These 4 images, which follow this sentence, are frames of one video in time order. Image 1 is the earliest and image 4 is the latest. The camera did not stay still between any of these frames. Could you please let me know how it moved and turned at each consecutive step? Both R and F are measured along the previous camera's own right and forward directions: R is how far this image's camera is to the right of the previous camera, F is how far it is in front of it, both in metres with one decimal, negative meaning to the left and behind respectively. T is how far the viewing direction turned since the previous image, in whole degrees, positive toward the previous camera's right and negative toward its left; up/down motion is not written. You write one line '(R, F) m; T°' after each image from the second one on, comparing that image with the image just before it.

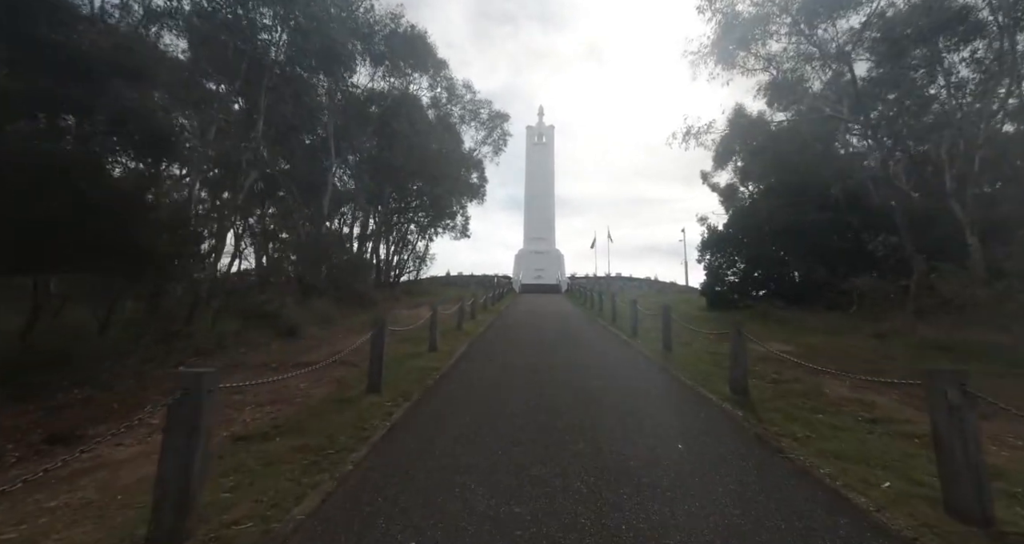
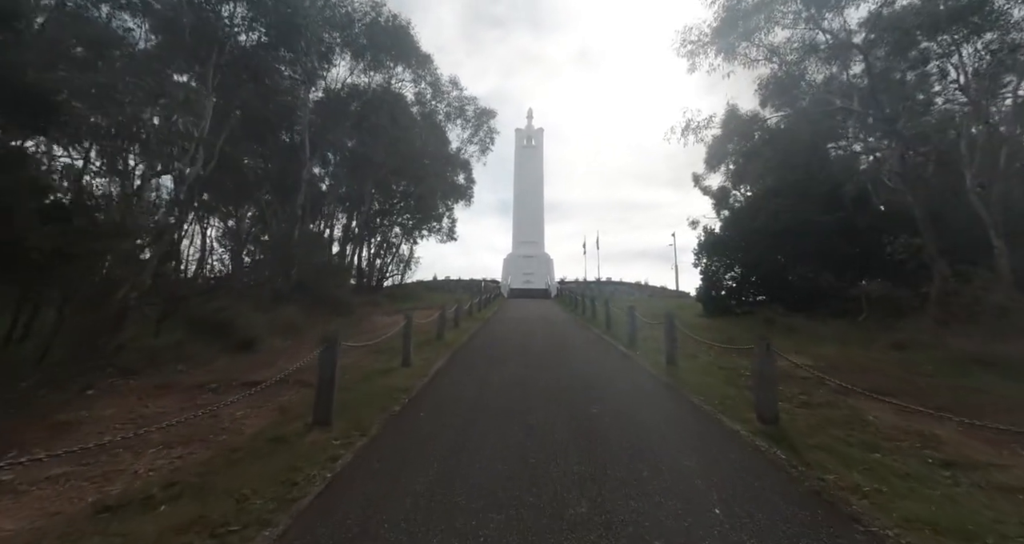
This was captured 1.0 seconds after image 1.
(+0.1, +1.2) m; +1°
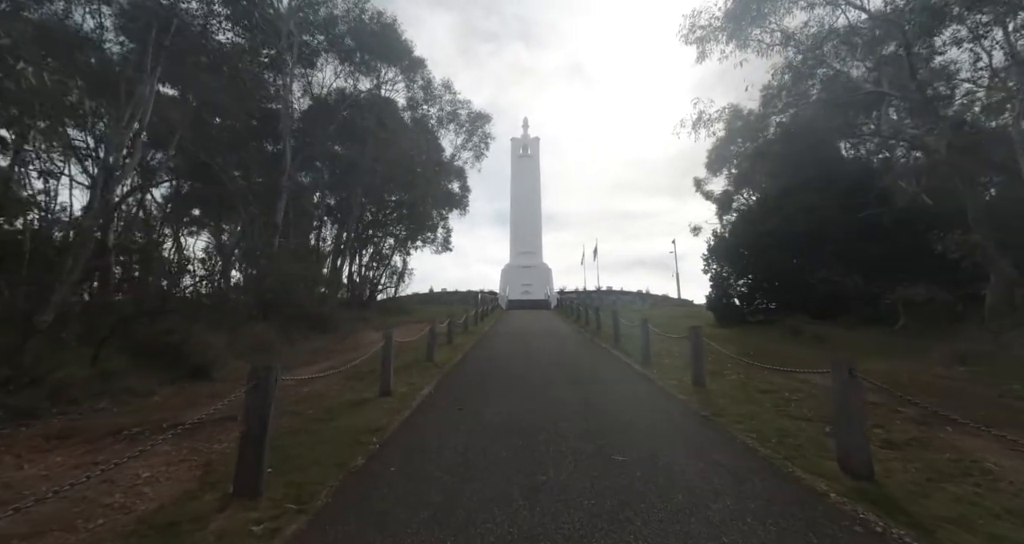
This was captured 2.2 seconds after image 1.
(0.0, +1.5) m; 0°
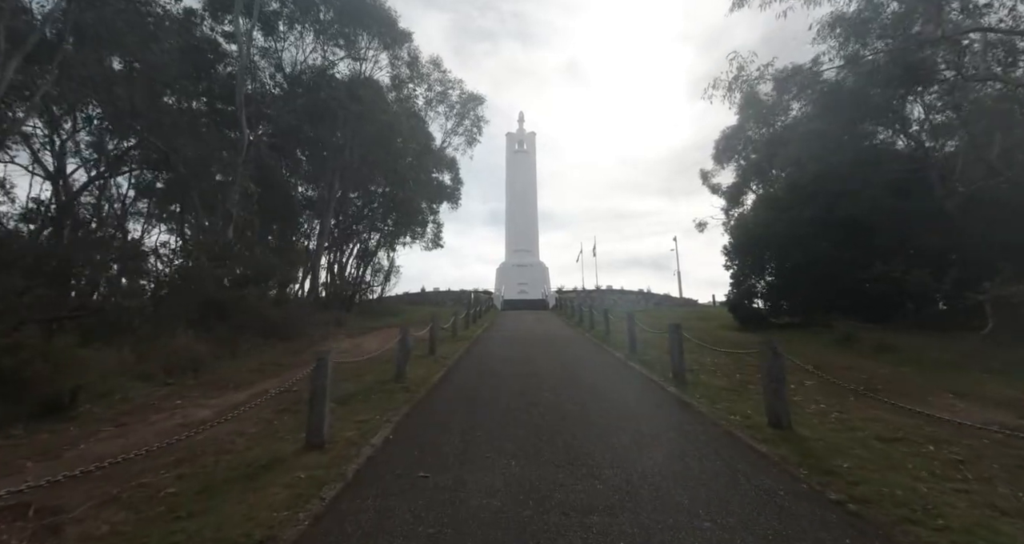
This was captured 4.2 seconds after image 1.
(0.0, +2.6) m; +1°
